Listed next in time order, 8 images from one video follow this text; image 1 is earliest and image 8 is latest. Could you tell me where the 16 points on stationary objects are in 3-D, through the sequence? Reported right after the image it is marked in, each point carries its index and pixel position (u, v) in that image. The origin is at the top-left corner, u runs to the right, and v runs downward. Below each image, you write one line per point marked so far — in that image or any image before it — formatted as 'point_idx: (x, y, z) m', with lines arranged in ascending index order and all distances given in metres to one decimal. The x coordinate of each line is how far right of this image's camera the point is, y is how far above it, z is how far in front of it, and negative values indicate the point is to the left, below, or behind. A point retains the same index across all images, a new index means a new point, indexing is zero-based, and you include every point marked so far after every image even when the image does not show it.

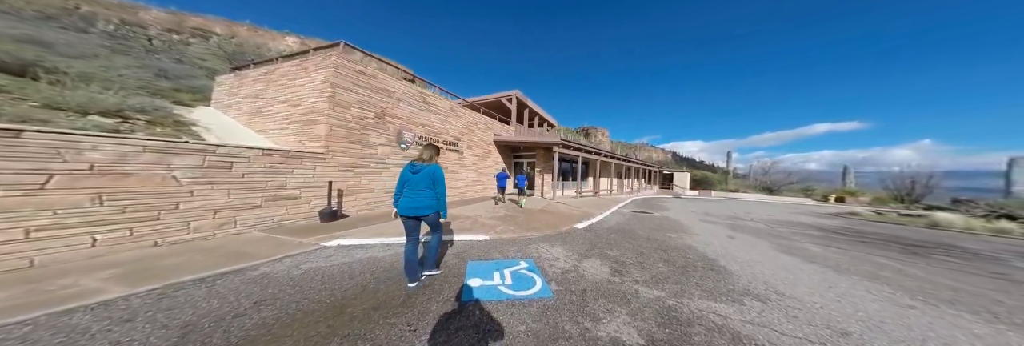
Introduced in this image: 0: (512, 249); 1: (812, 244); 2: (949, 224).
0: (0.0, -1.7, +4.7) m
1: (+6.7, -1.6, +4.8) m
2: (+14.1, -1.7, +7.0) m
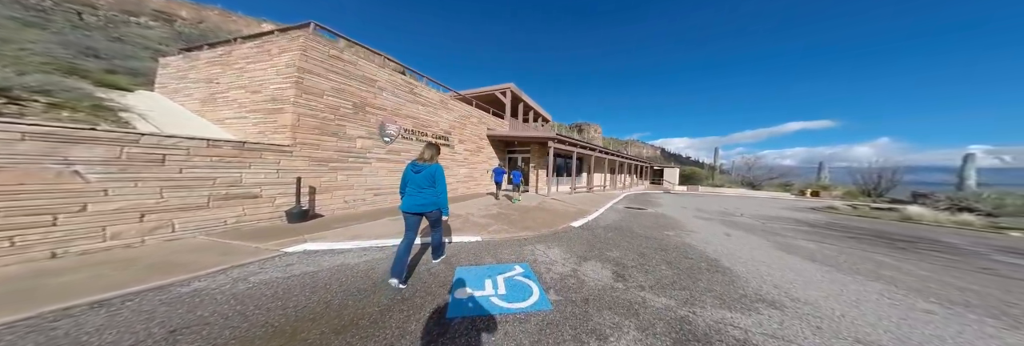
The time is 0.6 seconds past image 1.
0: (-0.1, -1.6, +4.3) m
1: (+6.5, -1.5, +4.8) m
2: (+13.8, -1.6, +7.3) m
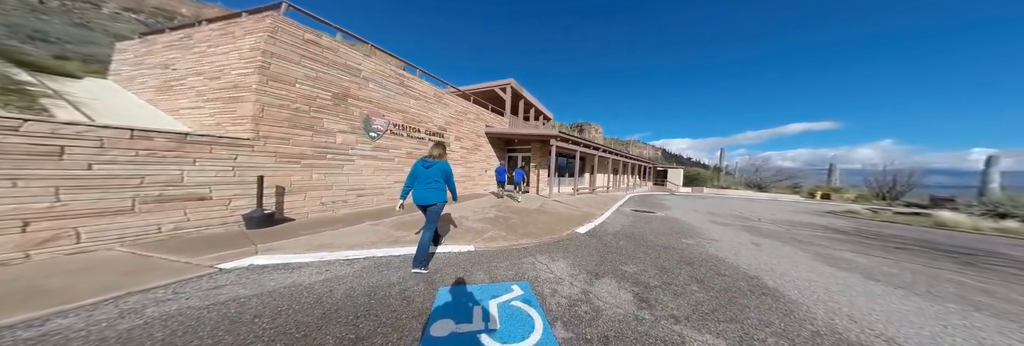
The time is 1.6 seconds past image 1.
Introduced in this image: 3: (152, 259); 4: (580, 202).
0: (-0.2, -1.6, +3.7) m
1: (+6.5, -1.5, +4.2) m
2: (+13.7, -1.6, +6.7) m
3: (-4.3, -1.0, +2.6) m
4: (+3.2, -1.4, +10.3) m
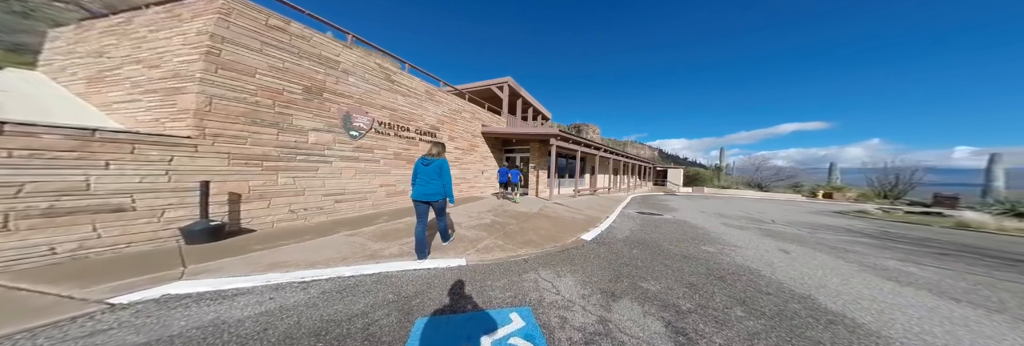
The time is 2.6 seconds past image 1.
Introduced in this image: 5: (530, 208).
0: (-0.2, -1.6, +3.0) m
1: (+6.4, -1.4, +3.7) m
2: (+13.7, -1.5, +6.4) m
3: (-4.3, -1.1, +1.9) m
4: (+3.1, -1.4, +9.8) m
5: (+0.7, -1.3, +8.2) m
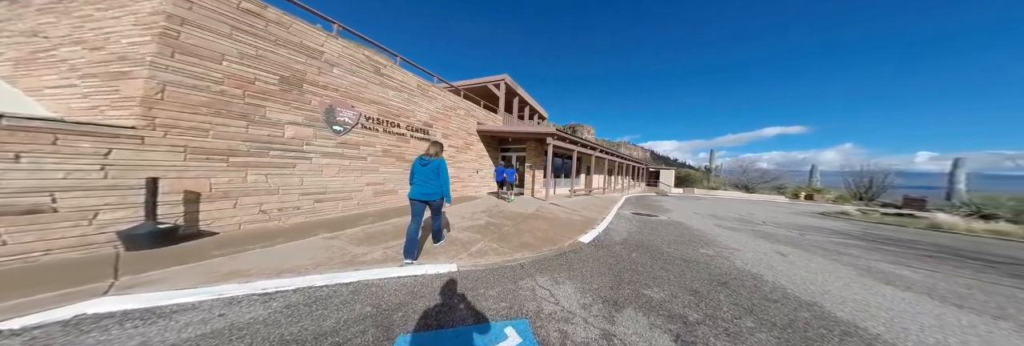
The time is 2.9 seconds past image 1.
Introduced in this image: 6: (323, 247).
0: (-0.3, -1.6, +2.8) m
1: (+6.4, -1.5, +3.7) m
2: (+13.5, -1.6, +6.7) m
3: (-4.3, -1.0, +1.5) m
4: (+2.8, -1.4, +9.7) m
5: (+0.4, -1.3, +8.0) m
6: (-3.1, -1.2, +3.6) m
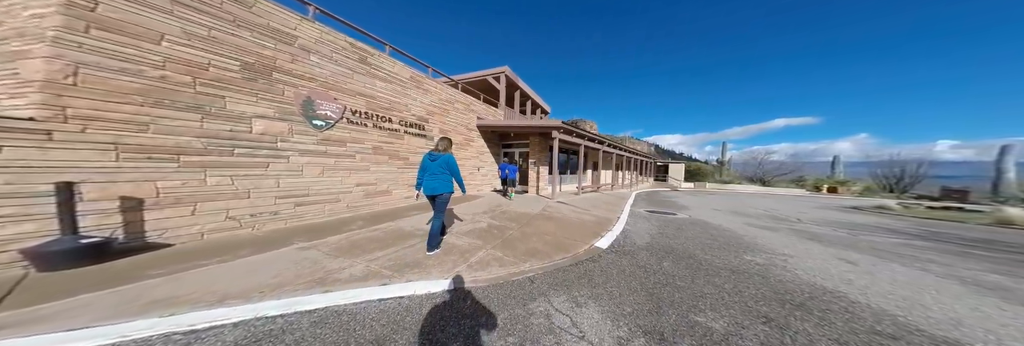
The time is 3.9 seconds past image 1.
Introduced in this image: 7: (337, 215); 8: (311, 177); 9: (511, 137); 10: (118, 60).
0: (-0.2, -1.5, +2.2) m
1: (+6.5, -1.3, +3.0) m
2: (+13.6, -1.3, +5.8) m
3: (-4.2, -1.0, +0.9) m
4: (+3.0, -1.3, +9.0) m
5: (+0.6, -1.2, +7.4) m
6: (-3.0, -1.2, +3.0) m
7: (-4.2, -1.0, +5.1) m
8: (-4.3, -0.1, +4.7) m
9: (-0.2, +1.8, +10.8) m
10: (-5.1, +1.5, +2.9) m
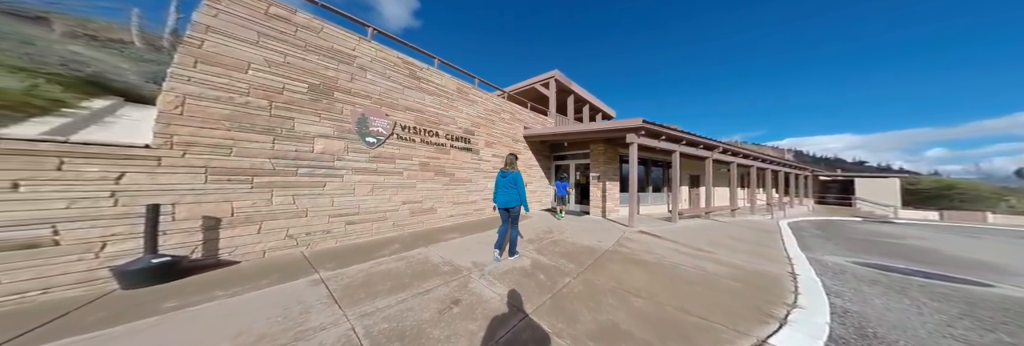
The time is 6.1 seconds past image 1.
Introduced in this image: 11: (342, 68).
0: (-0.2, -1.6, +0.6) m
1: (+6.3, -1.3, -1.1) m
2: (+14.0, -1.4, -1.1) m
3: (-4.4, -1.2, +0.9) m
4: (+5.3, -1.8, +5.7) m
5: (+2.5, -1.6, +5.1) m
6: (-2.5, -1.5, +2.4) m
7: (-2.8, -1.4, +4.8) m
8: (-3.1, -0.5, +4.5) m
9: (+3.0, +1.1, +8.8) m
10: (-4.5, +1.2, +3.3) m
11: (-3.4, +2.2, +4.4) m
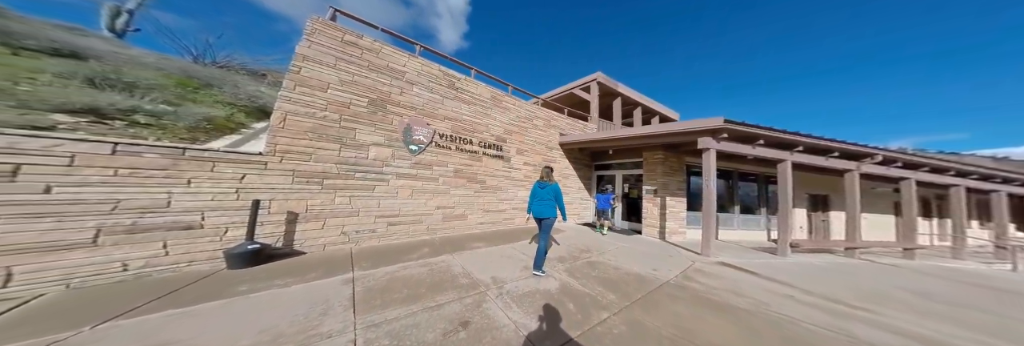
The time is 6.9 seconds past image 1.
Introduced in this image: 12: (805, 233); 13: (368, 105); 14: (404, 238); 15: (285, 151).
0: (-0.7, -1.7, +0.2) m
1: (+5.1, -1.5, -3.1) m
2: (+12.5, -1.7, -5.2) m
3: (-4.6, -1.2, +1.7) m
4: (+6.0, -2.1, +3.7) m
5: (+3.1, -1.9, +3.9) m
6: (-2.4, -1.5, +2.6) m
7: (-2.0, -1.5, +5.0) m
8: (-2.4, -0.6, +4.8) m
9: (+4.7, +0.7, +7.3) m
10: (-4.0, +1.2, +4.0) m
11: (-2.6, +2.1, +4.9) m
12: (+11.1, -1.9, +7.1) m
13: (-3.1, +1.4, +4.5) m
14: (-2.3, -1.5, +4.9) m
15: (-4.1, +0.4, +3.8) m
